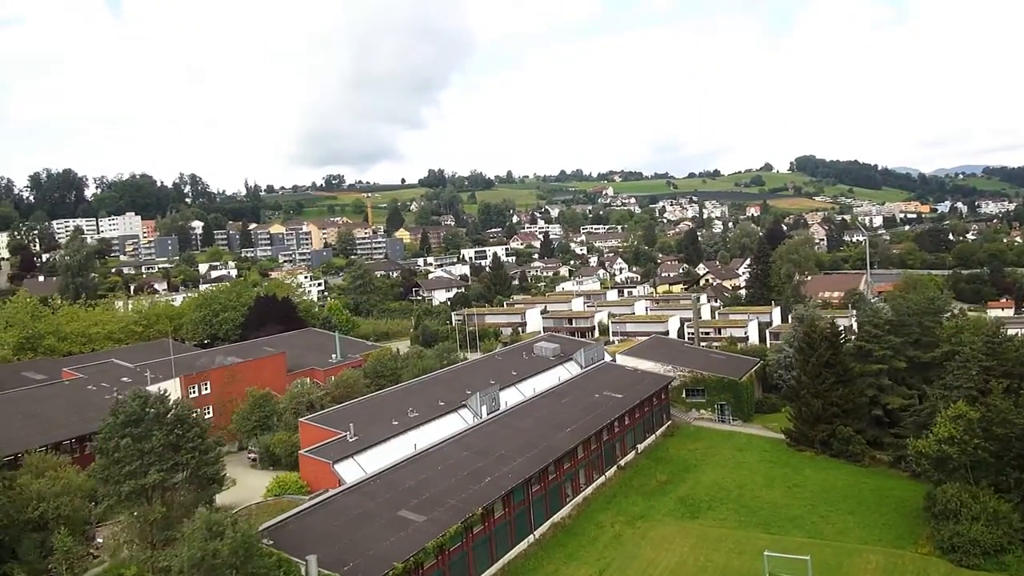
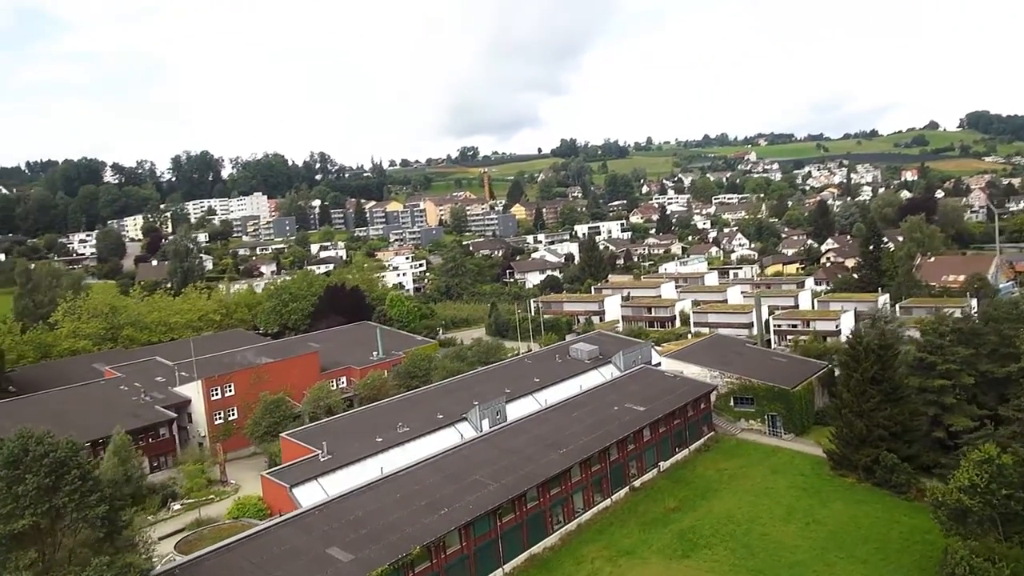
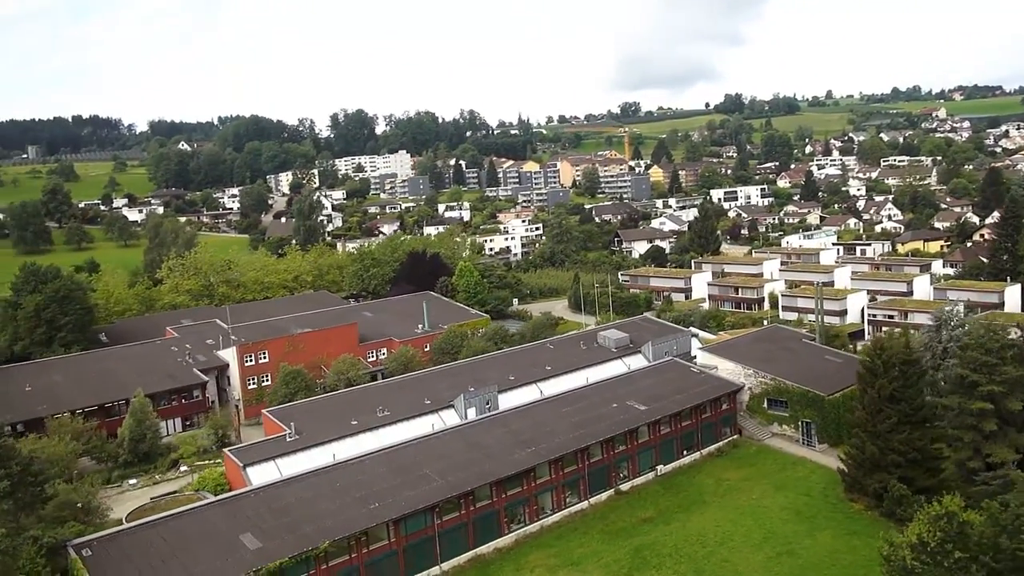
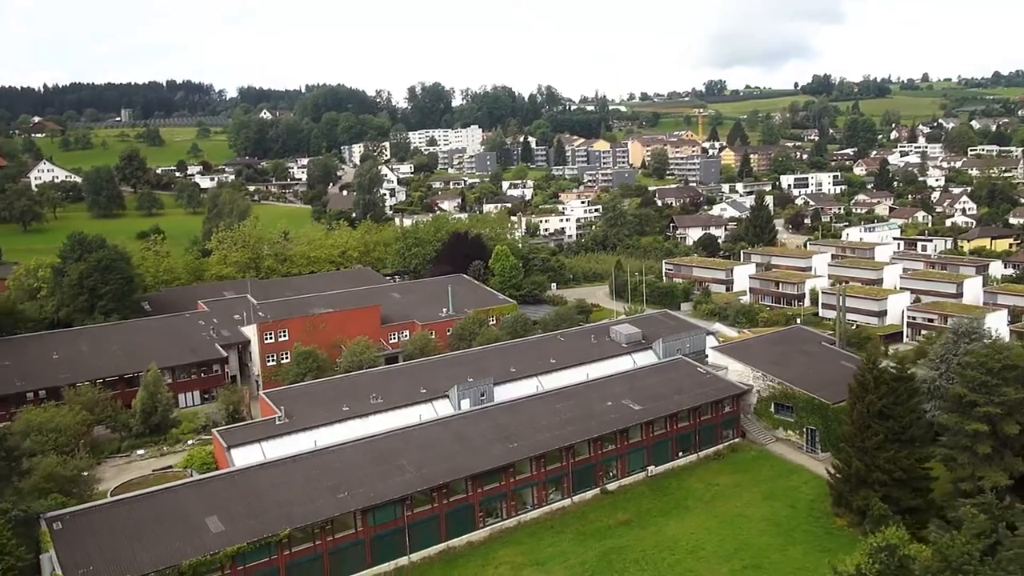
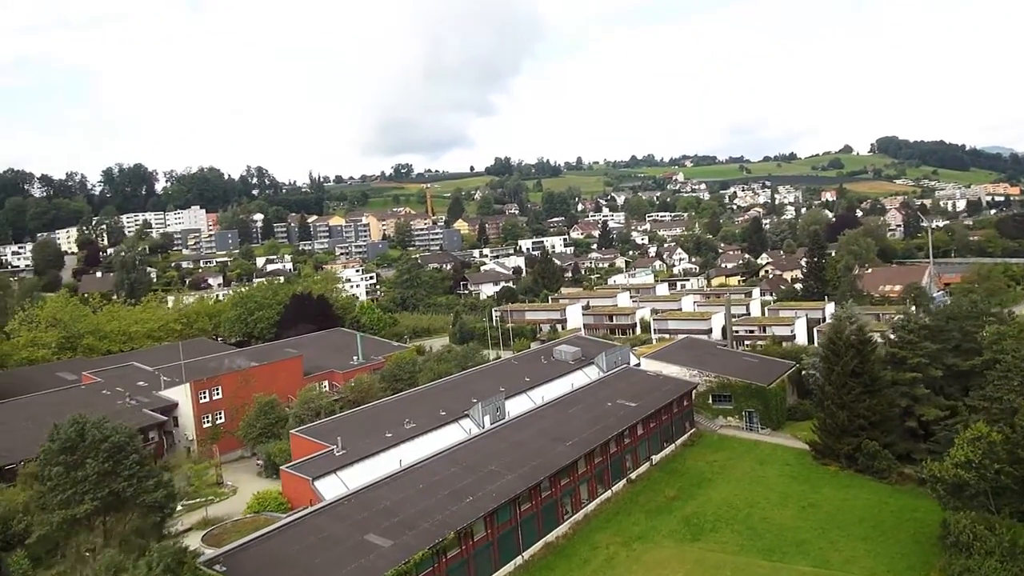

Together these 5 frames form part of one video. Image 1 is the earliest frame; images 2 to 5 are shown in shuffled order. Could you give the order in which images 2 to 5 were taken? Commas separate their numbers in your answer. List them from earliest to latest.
5, 2, 3, 4
